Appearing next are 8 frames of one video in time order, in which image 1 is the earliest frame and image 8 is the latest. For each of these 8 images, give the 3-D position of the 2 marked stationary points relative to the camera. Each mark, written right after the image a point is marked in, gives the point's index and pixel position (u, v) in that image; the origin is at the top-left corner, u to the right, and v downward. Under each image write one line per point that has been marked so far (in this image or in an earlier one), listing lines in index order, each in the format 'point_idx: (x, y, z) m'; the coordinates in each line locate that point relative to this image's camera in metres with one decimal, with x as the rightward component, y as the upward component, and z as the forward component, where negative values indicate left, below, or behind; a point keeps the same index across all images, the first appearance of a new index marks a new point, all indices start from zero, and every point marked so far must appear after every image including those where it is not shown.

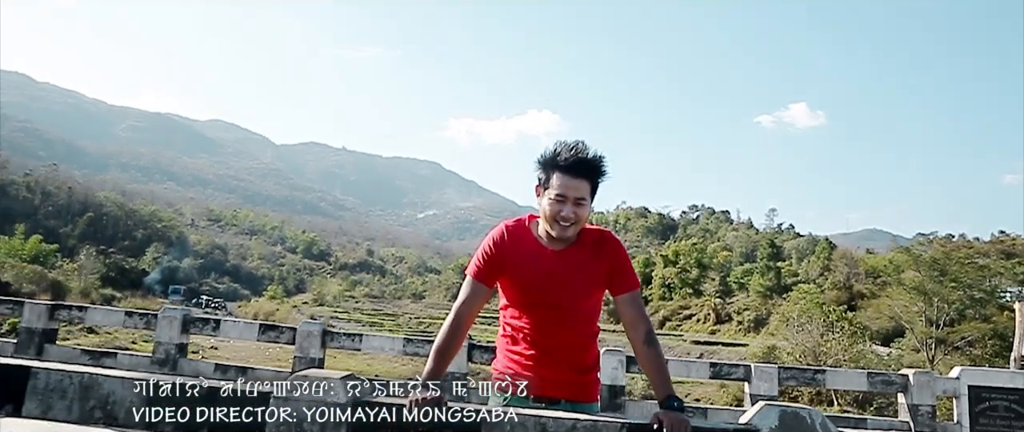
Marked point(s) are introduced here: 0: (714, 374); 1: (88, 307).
0: (+2.0, -1.6, +8.6) m
1: (-4.1, -0.9, +8.5) m
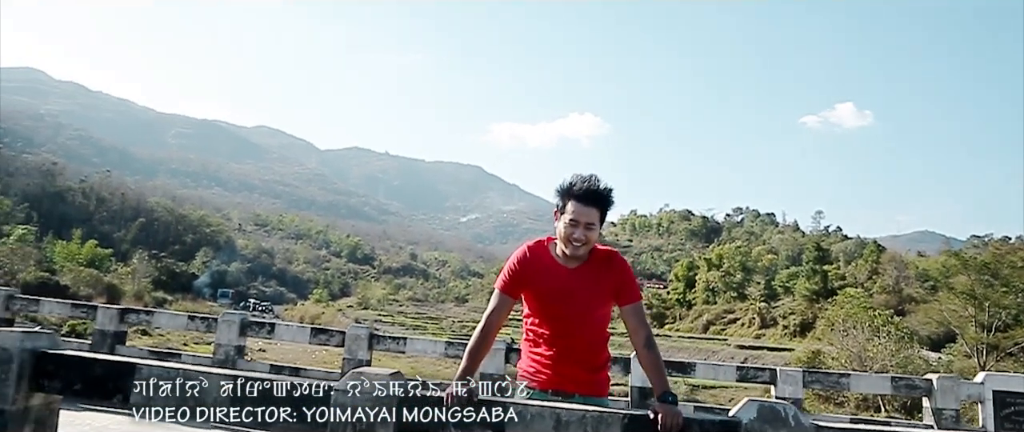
0: (+2.4, -1.7, +9.0) m
1: (-3.8, -1.0, +9.2) m
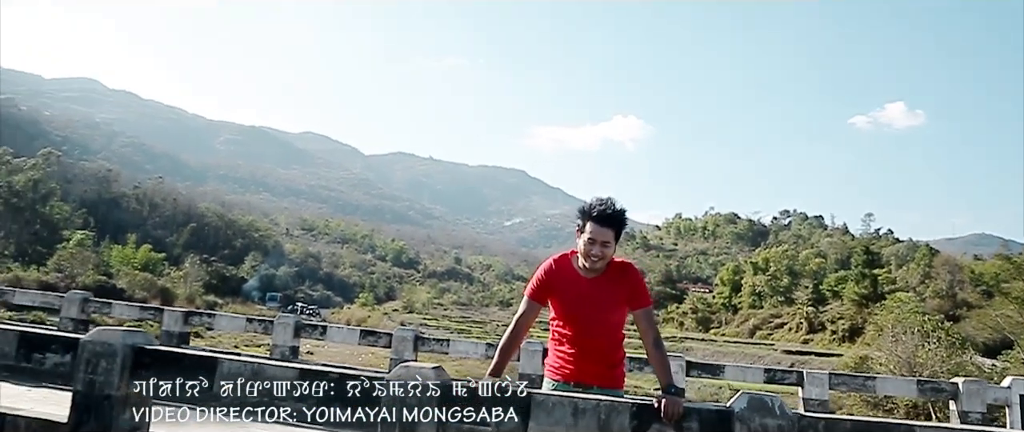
0: (+2.8, -1.8, +9.3) m
1: (-3.3, -1.1, +9.9) m
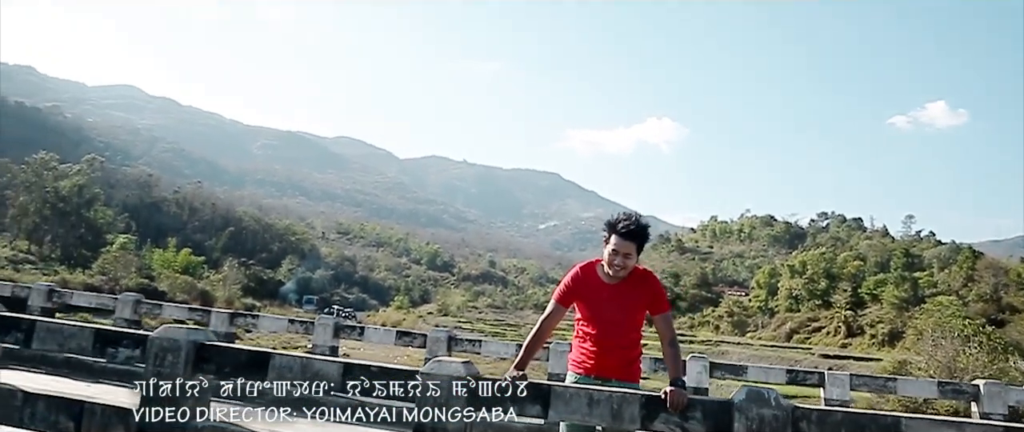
0: (+3.1, -1.8, +9.6) m
1: (-3.0, -1.2, +10.4) m
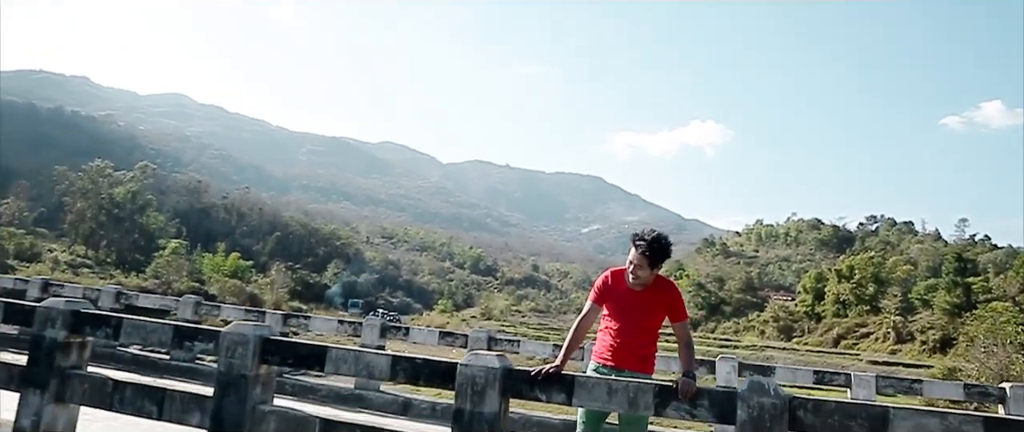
0: (+3.5, -1.9, +9.9) m
1: (-2.5, -1.3, +11.0) m
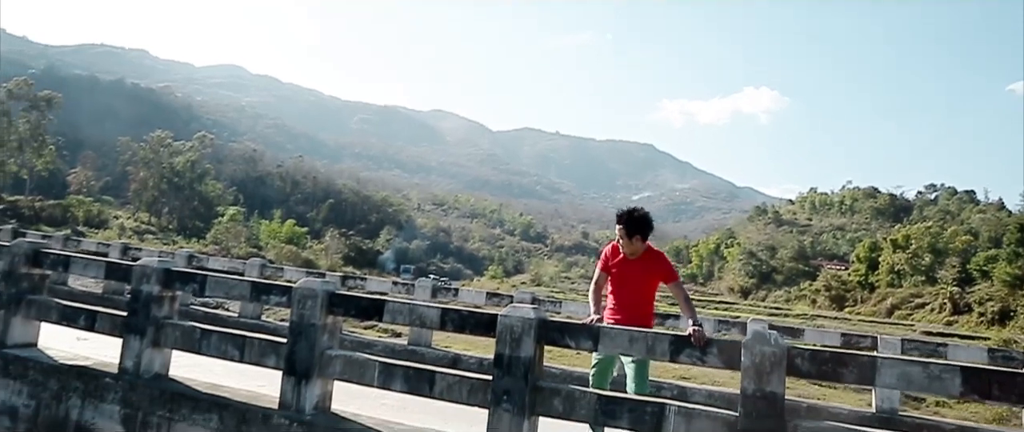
0: (+4.0, -1.5, +10.4) m
1: (-2.0, -0.9, +11.8) m
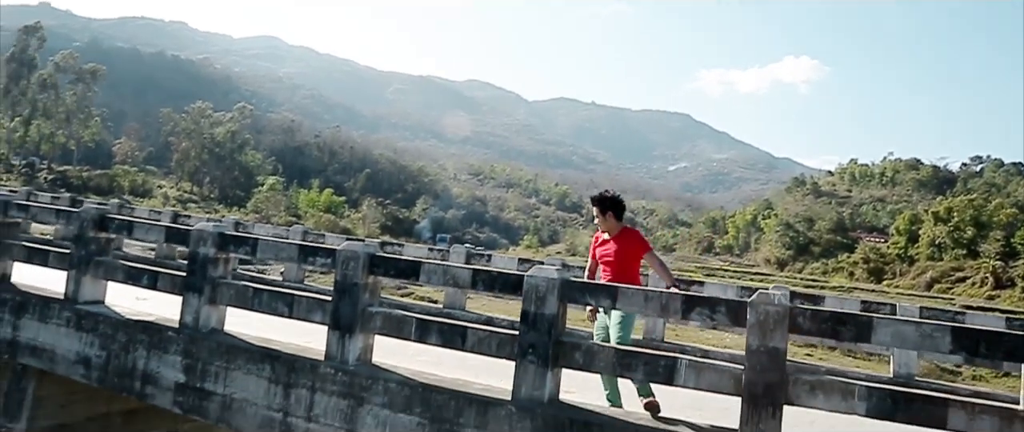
0: (+4.4, -1.2, +10.7) m
1: (-1.5, -0.4, +12.4) m
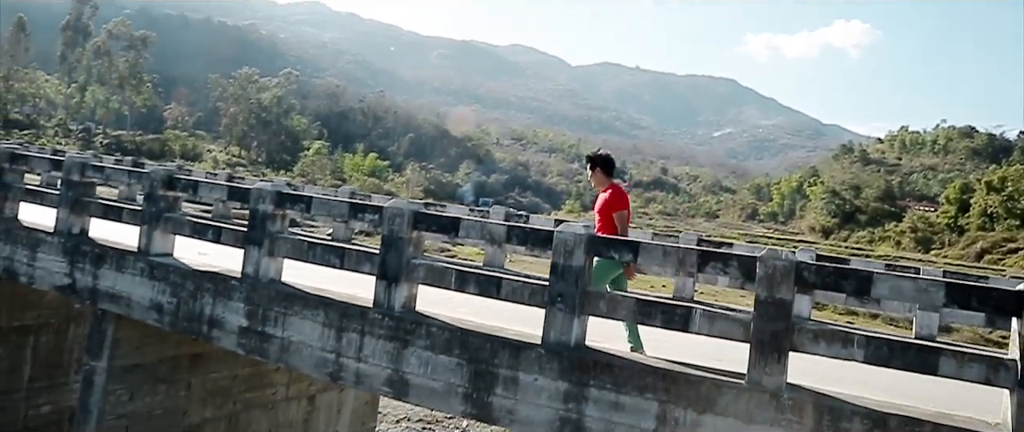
0: (+4.8, -0.7, +11.1) m
1: (-1.0, +0.1, +13.0) m
